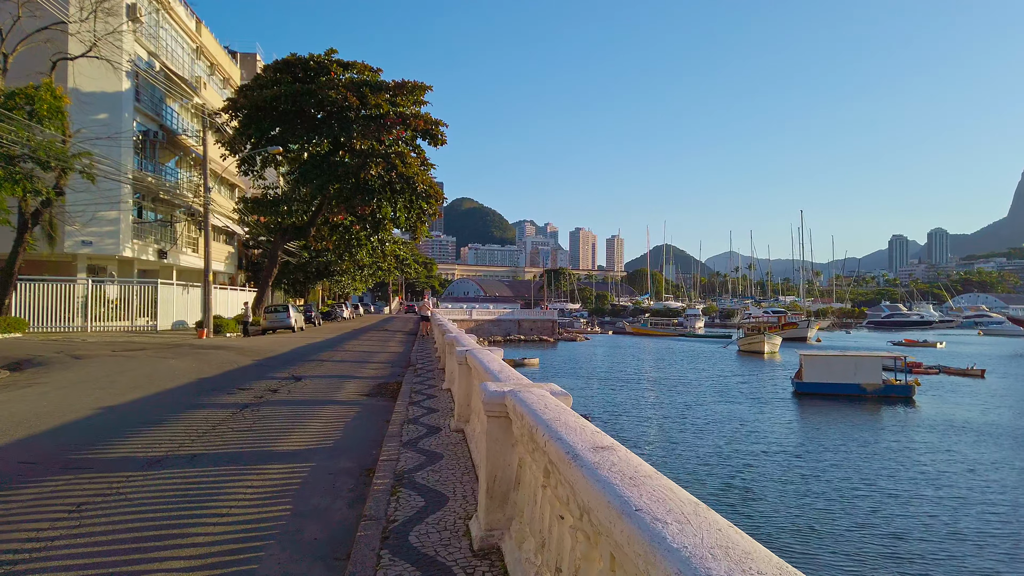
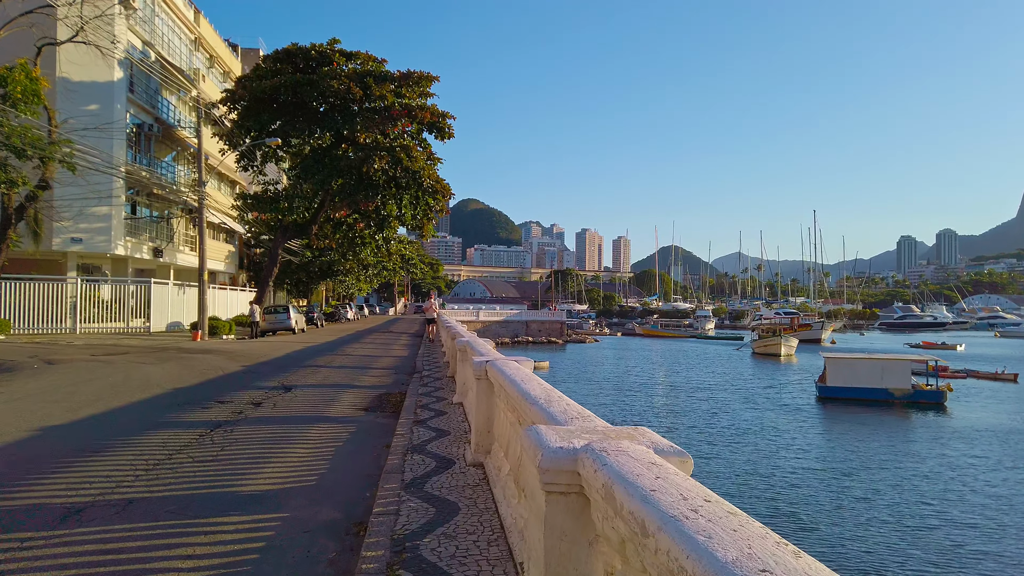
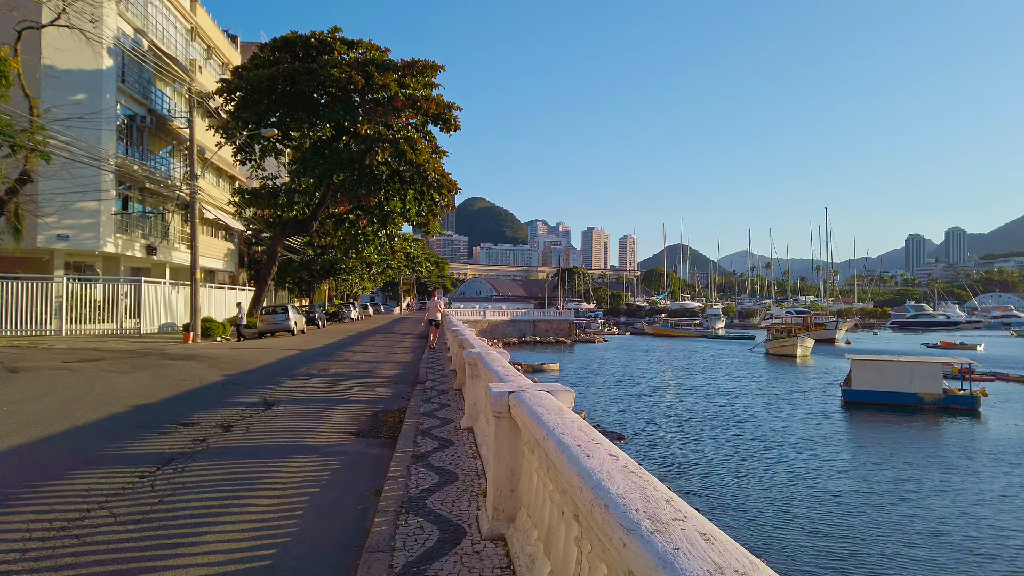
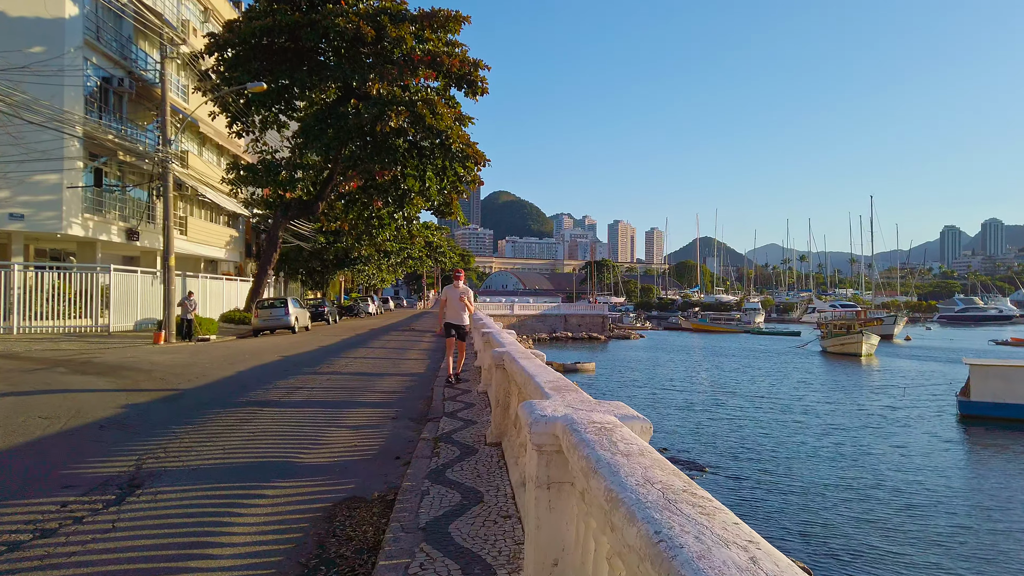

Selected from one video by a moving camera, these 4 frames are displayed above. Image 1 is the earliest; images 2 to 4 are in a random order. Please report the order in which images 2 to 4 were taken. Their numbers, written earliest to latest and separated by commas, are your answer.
2, 3, 4
